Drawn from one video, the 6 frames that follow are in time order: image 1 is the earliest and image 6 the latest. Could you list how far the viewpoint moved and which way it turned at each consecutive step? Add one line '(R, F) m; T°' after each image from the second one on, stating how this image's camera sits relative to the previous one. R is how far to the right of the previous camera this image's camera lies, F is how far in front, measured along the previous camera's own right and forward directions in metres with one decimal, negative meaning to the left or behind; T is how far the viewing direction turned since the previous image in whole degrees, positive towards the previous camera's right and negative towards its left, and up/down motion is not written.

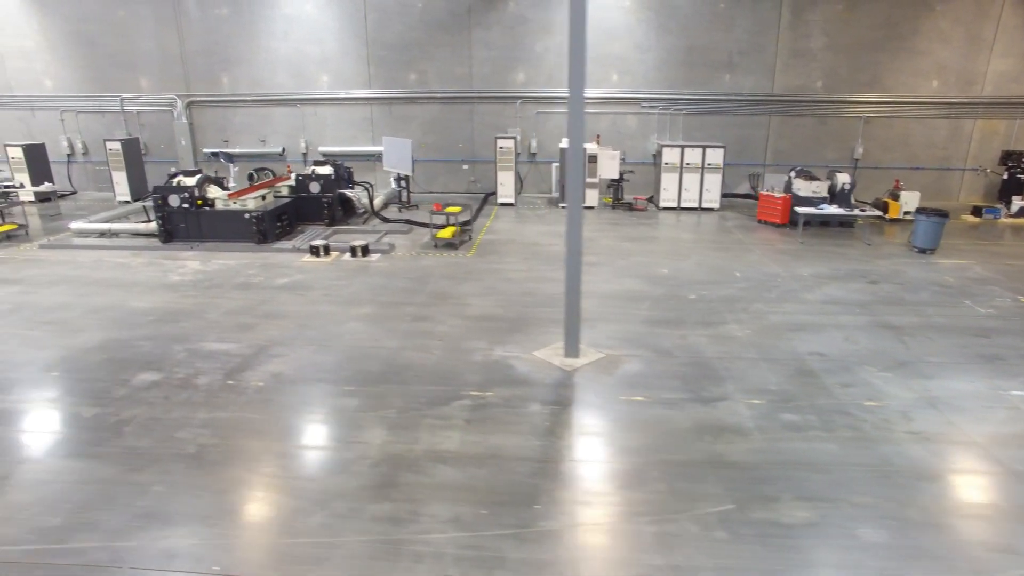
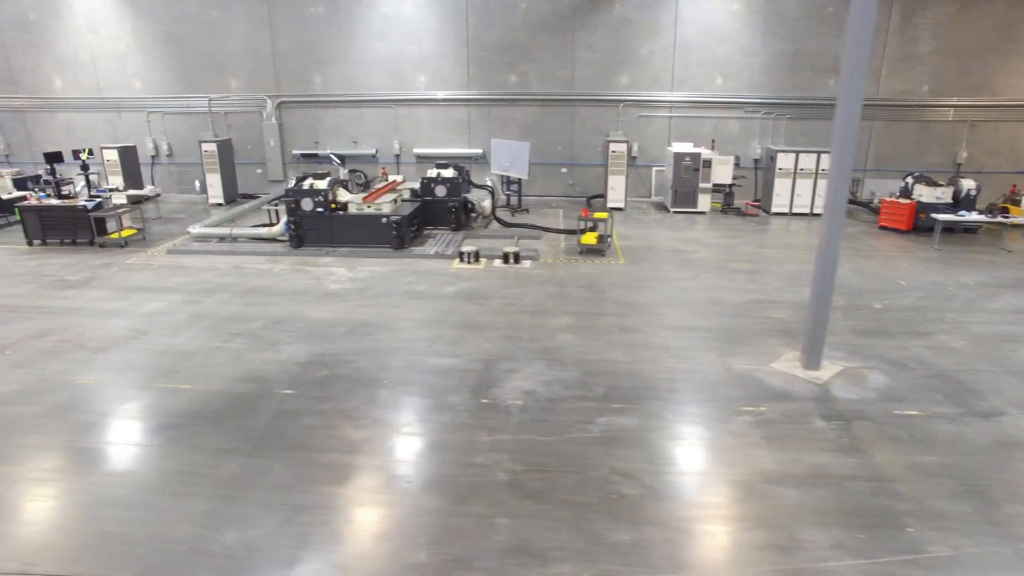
(-1.7, +0.1) m; +1°
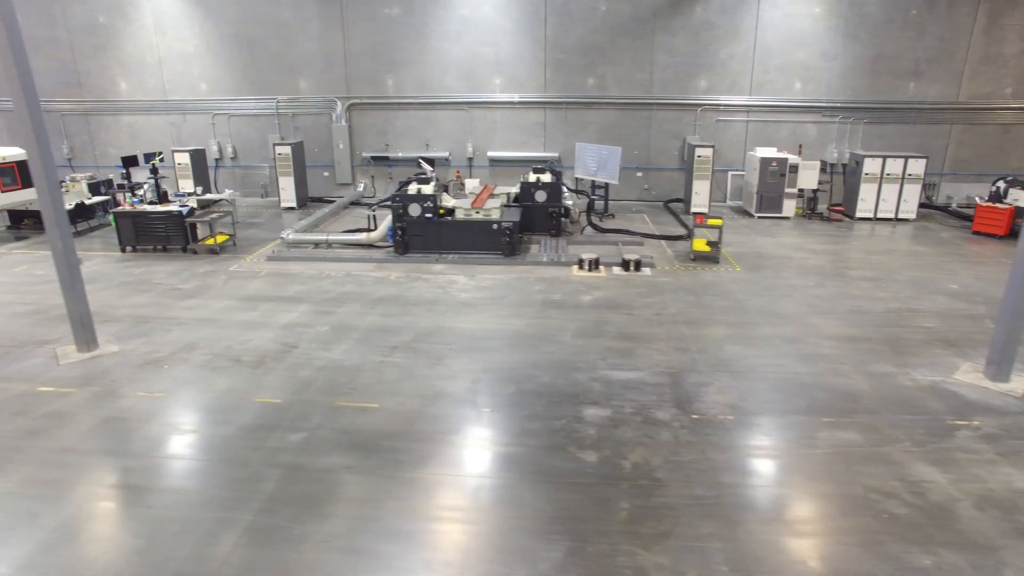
(-1.3, +0.1) m; +1°
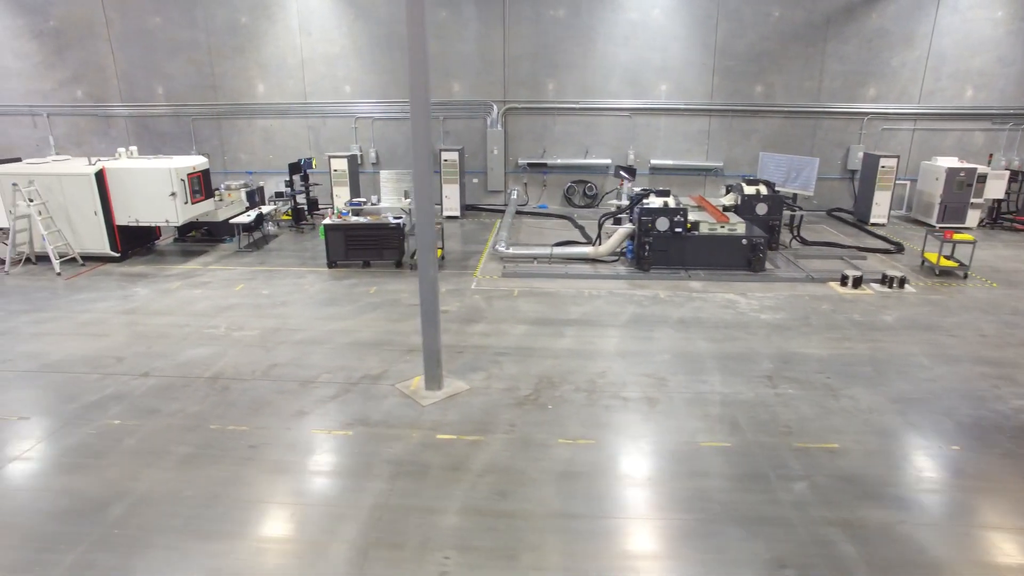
(-2.9, +0.5) m; +3°
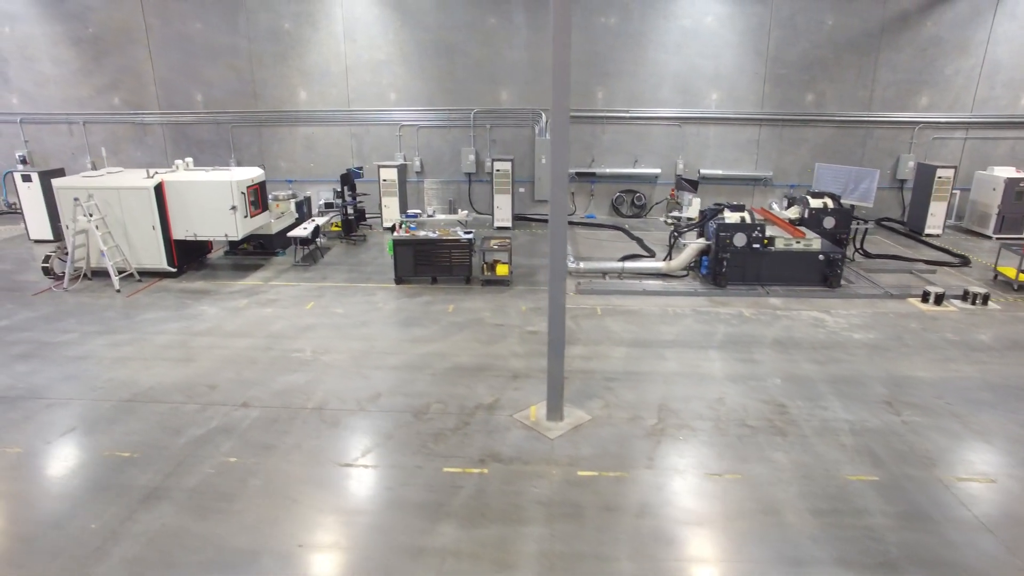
(-0.9, +0.2) m; +1°
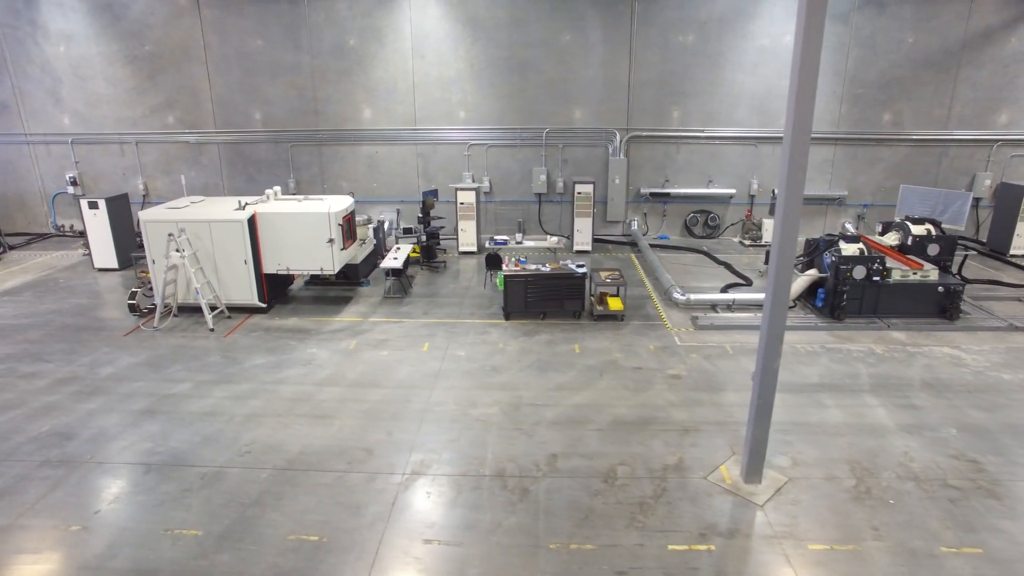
(-1.3, +0.3) m; +2°
